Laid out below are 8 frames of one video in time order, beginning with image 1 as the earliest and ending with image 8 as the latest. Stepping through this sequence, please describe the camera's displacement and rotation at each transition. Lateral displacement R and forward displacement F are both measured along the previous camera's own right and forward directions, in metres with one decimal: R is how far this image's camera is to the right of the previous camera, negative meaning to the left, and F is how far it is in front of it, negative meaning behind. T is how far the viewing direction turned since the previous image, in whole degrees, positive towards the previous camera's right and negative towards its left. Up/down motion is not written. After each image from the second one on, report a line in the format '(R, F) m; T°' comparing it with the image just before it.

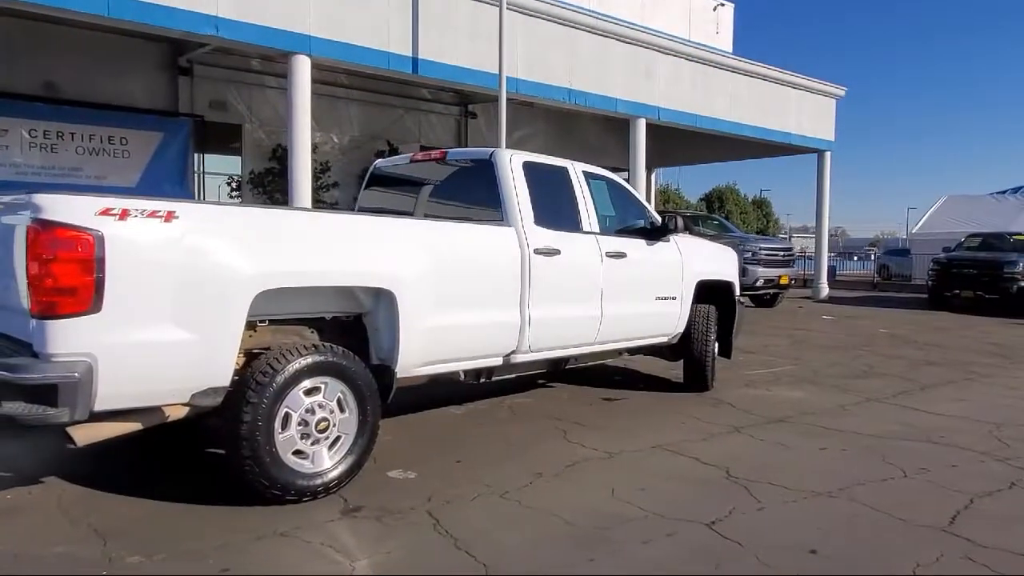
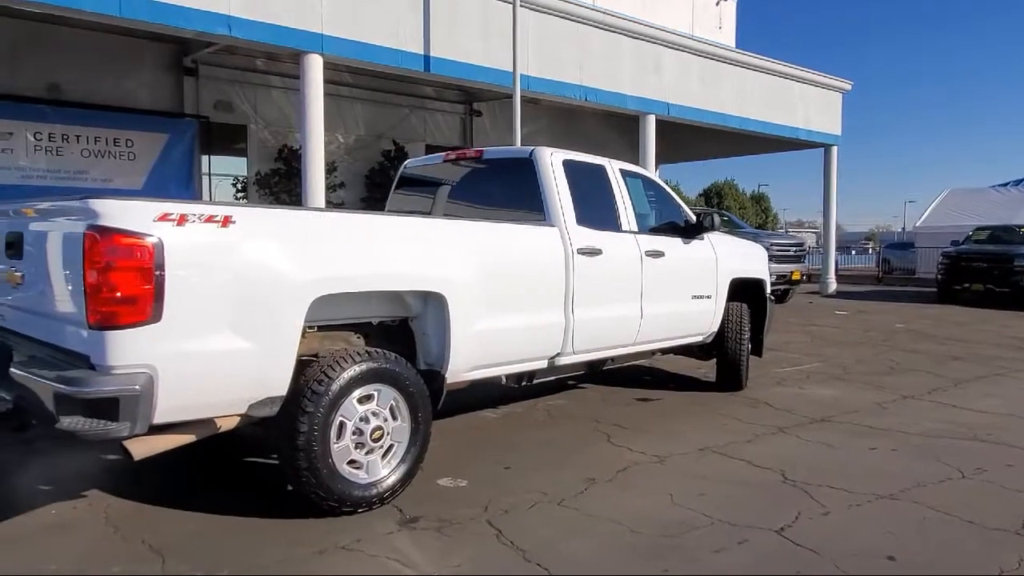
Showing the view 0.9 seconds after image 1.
(-0.4, +0.1) m; +1°
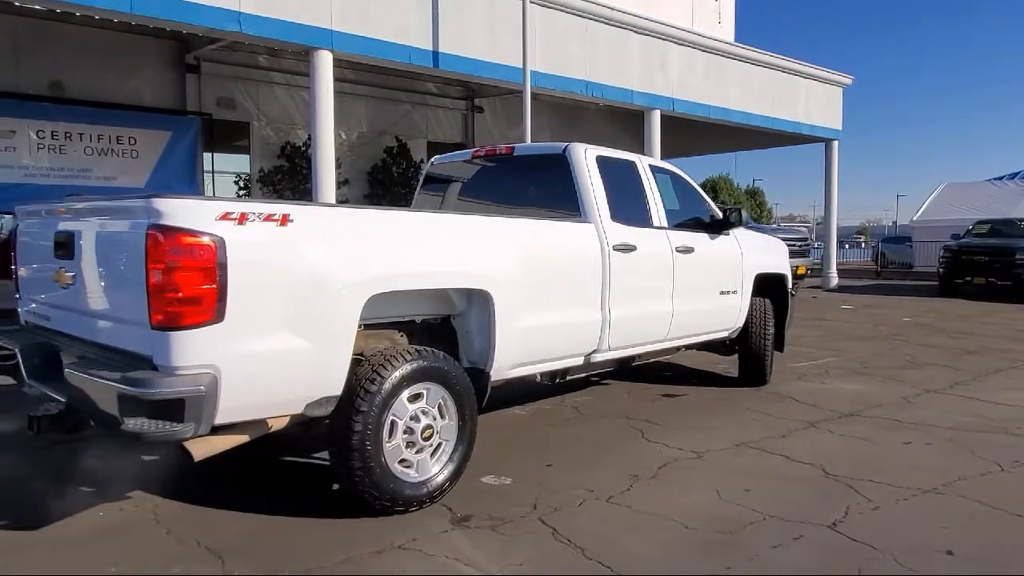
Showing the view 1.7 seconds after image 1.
(-0.3, 0.0) m; +1°
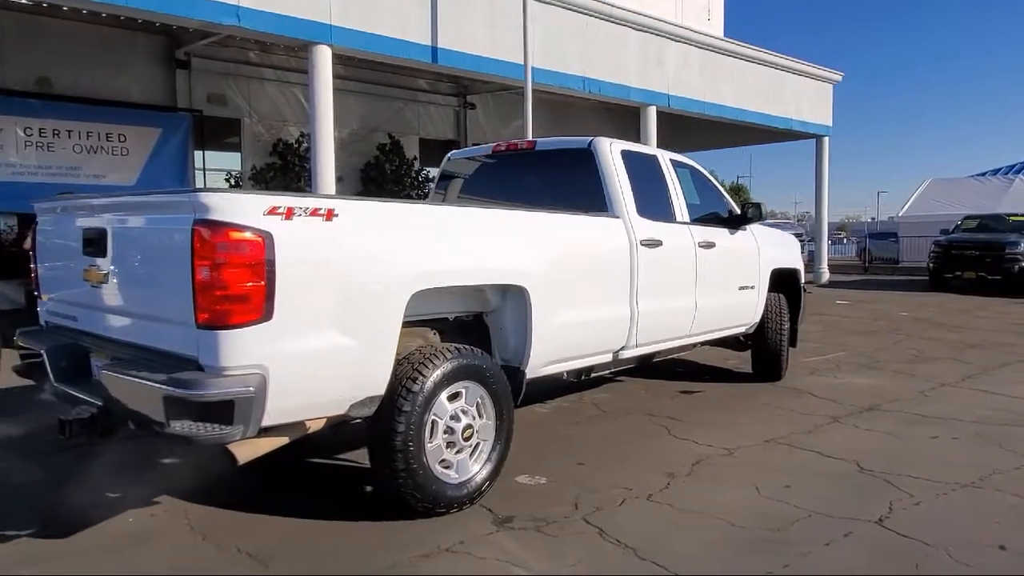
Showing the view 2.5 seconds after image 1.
(-0.3, +0.1) m; +1°
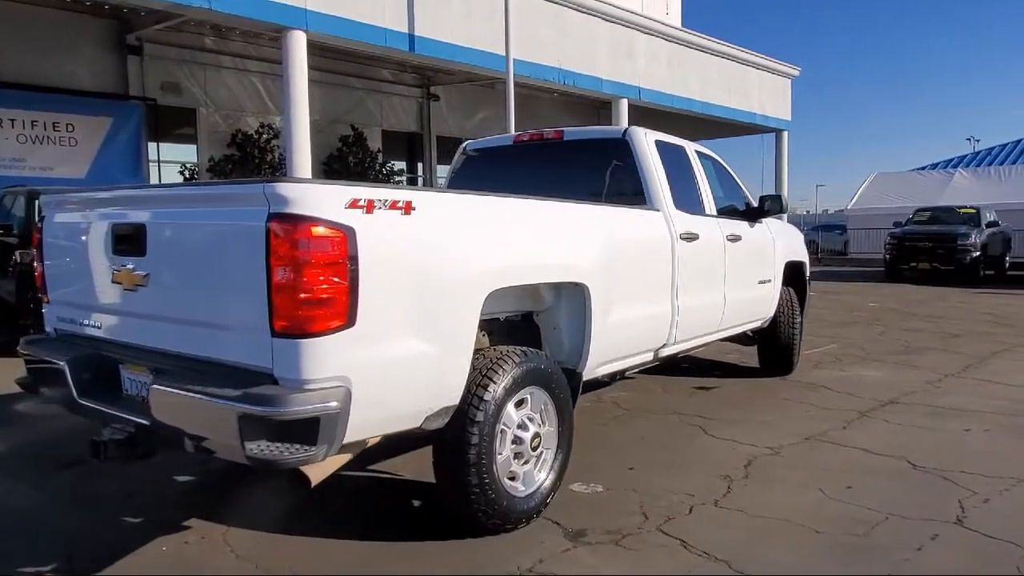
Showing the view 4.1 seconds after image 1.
(-0.6, +0.3) m; +5°
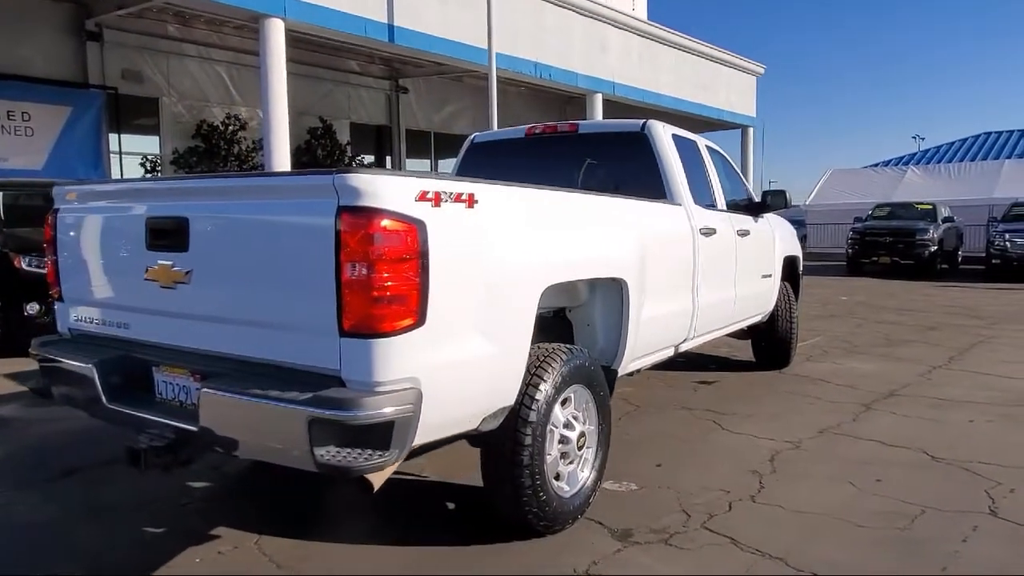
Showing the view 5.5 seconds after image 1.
(-0.4, +0.1) m; +4°
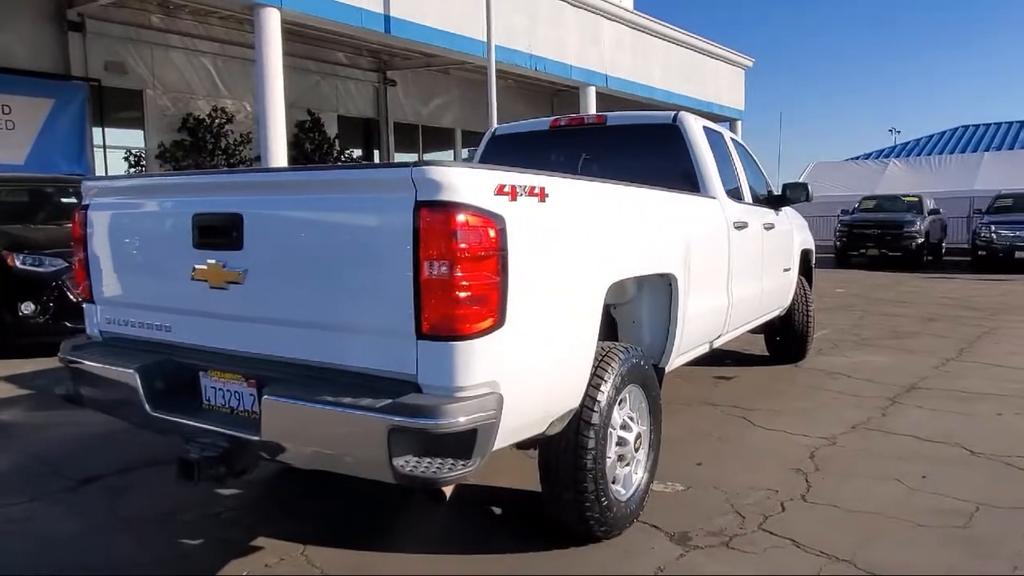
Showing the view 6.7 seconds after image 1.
(-0.4, +0.1) m; +2°
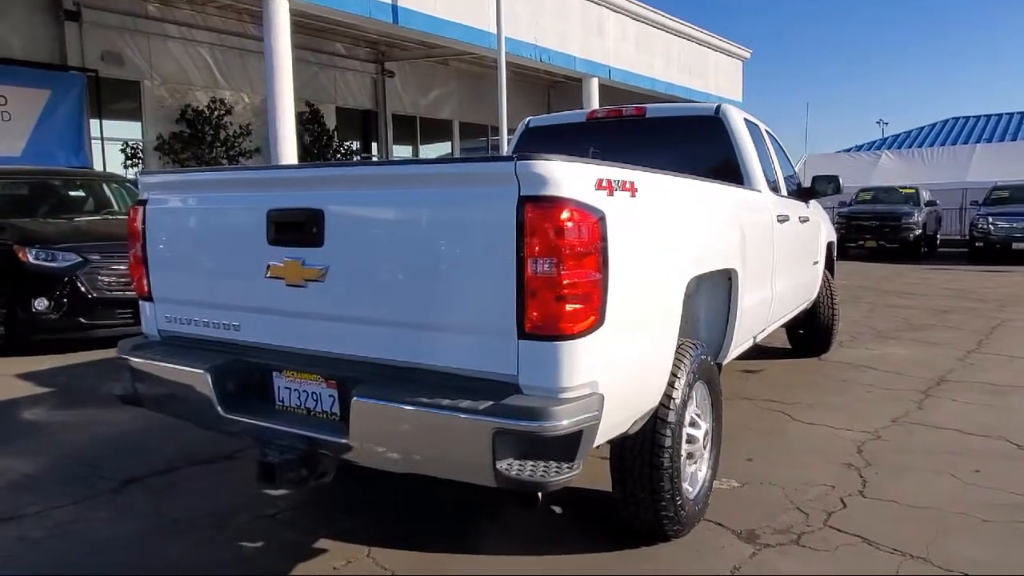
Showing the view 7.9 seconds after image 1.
(-0.4, +0.1) m; +1°
